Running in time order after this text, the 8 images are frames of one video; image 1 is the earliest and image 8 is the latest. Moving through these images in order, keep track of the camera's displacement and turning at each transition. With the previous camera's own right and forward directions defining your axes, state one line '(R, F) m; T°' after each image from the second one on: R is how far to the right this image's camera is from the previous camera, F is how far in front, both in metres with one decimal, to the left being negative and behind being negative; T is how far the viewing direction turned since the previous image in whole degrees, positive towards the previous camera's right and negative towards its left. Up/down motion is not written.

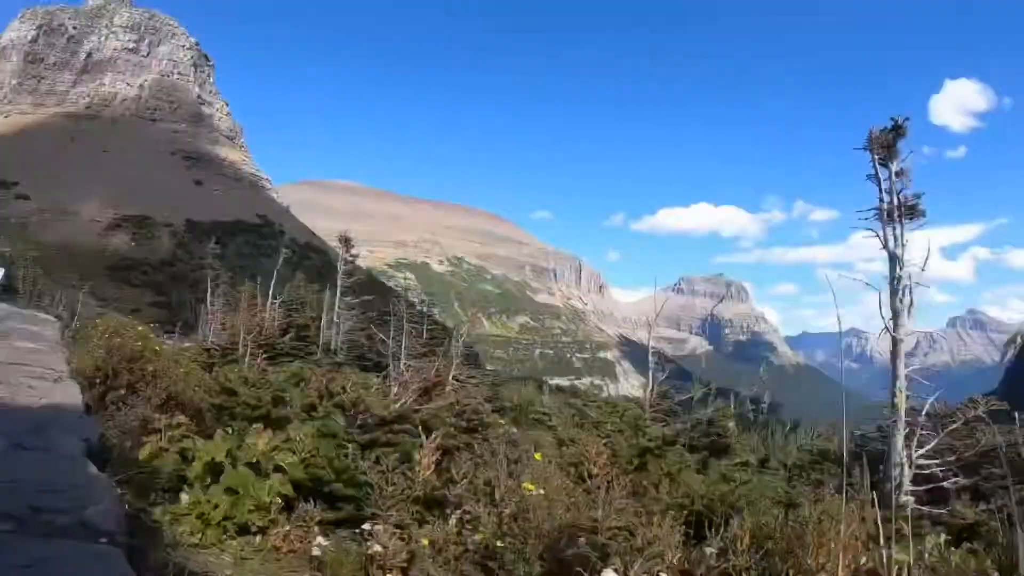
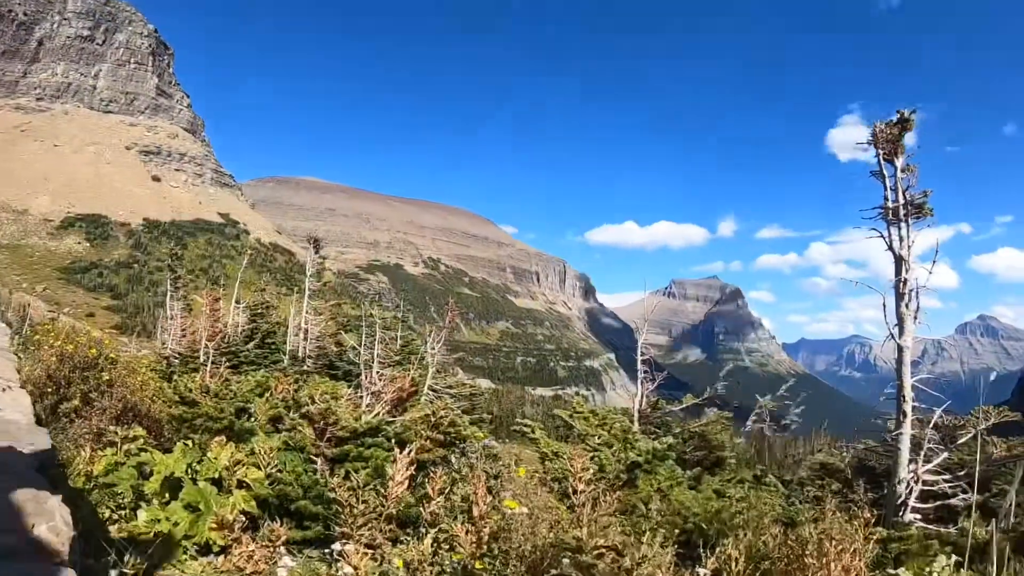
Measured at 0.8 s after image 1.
(0.0, +0.9) m; +2°
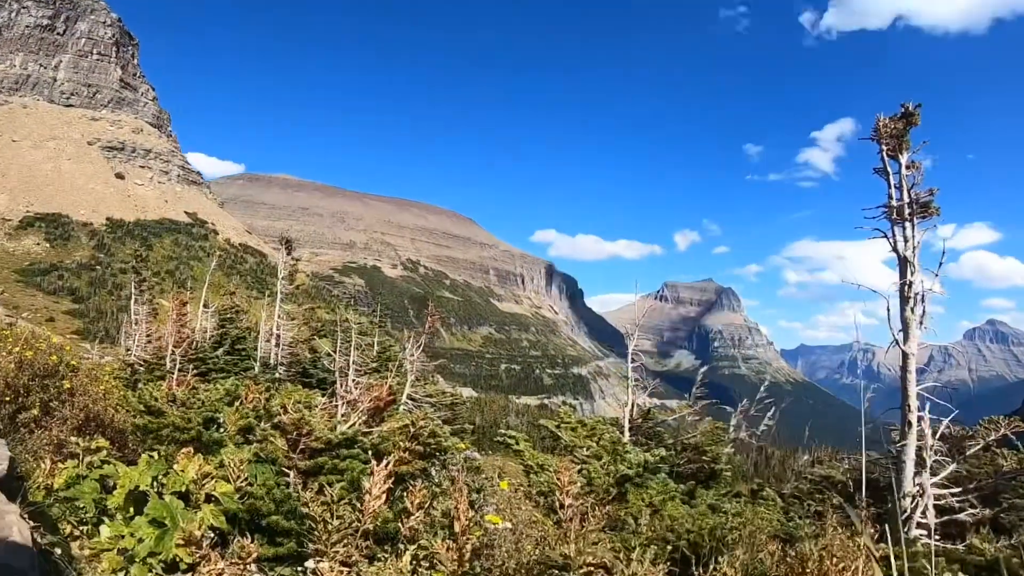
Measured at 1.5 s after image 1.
(0.0, +0.7) m; +2°
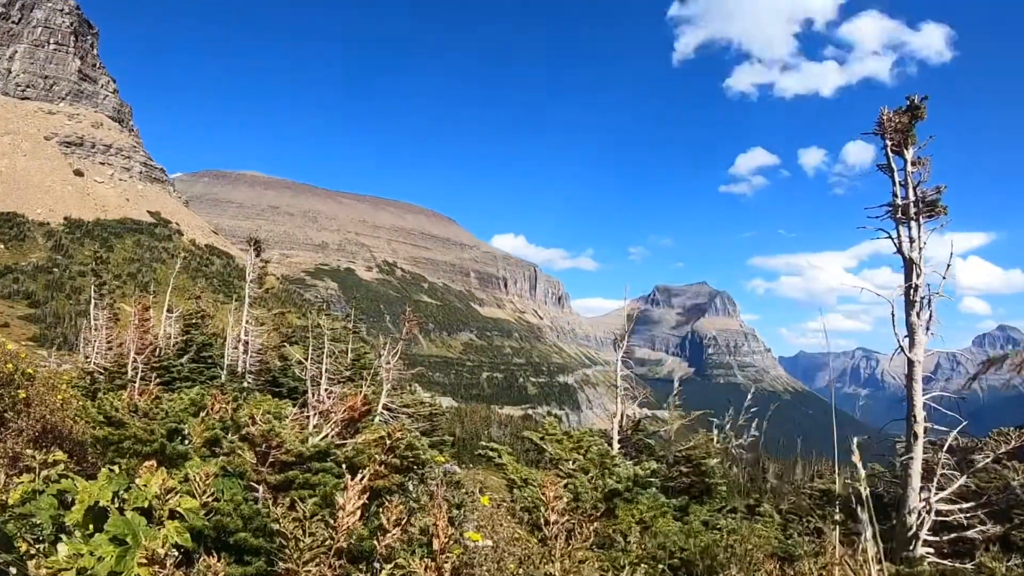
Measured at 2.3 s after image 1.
(0.0, +0.7) m; +2°
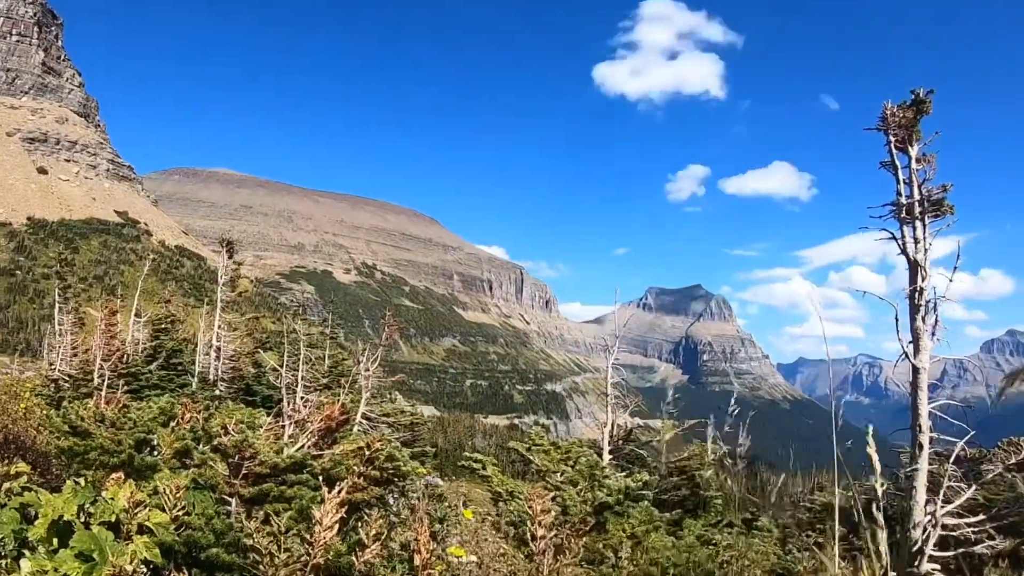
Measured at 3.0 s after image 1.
(0.0, +0.5) m; +1°
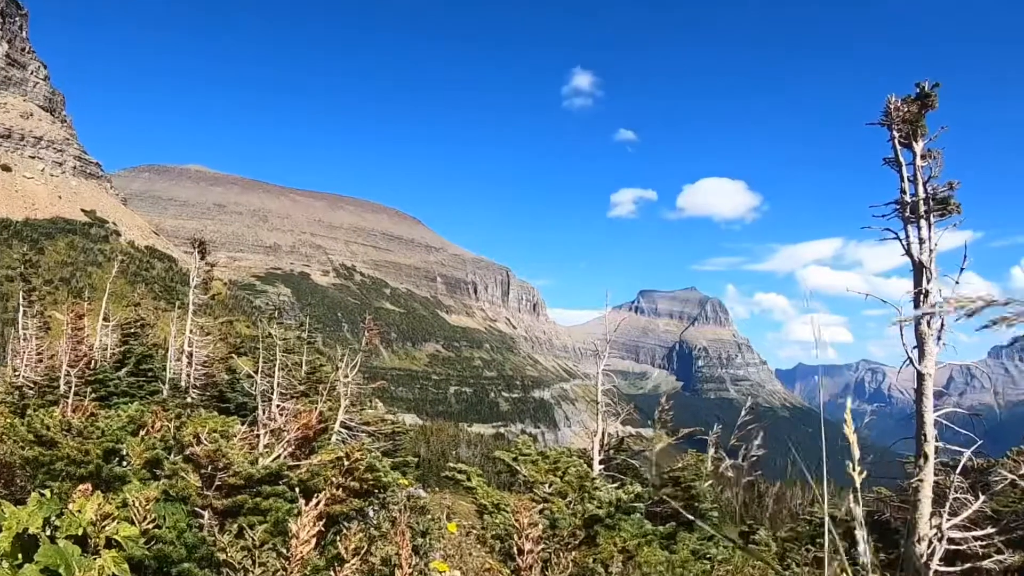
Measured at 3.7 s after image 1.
(0.0, +0.5) m; +1°
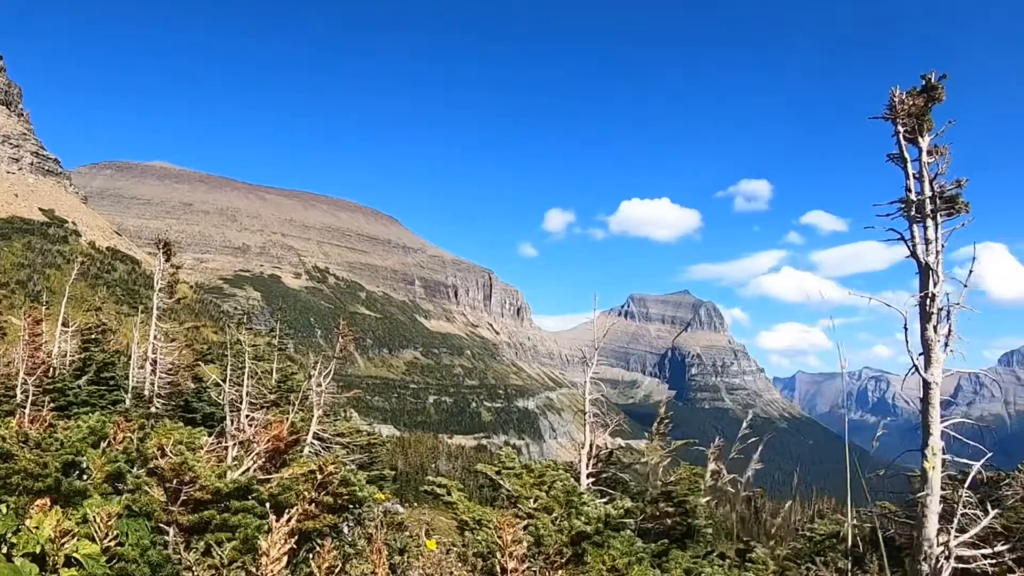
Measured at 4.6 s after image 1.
(0.0, +0.6) m; +1°
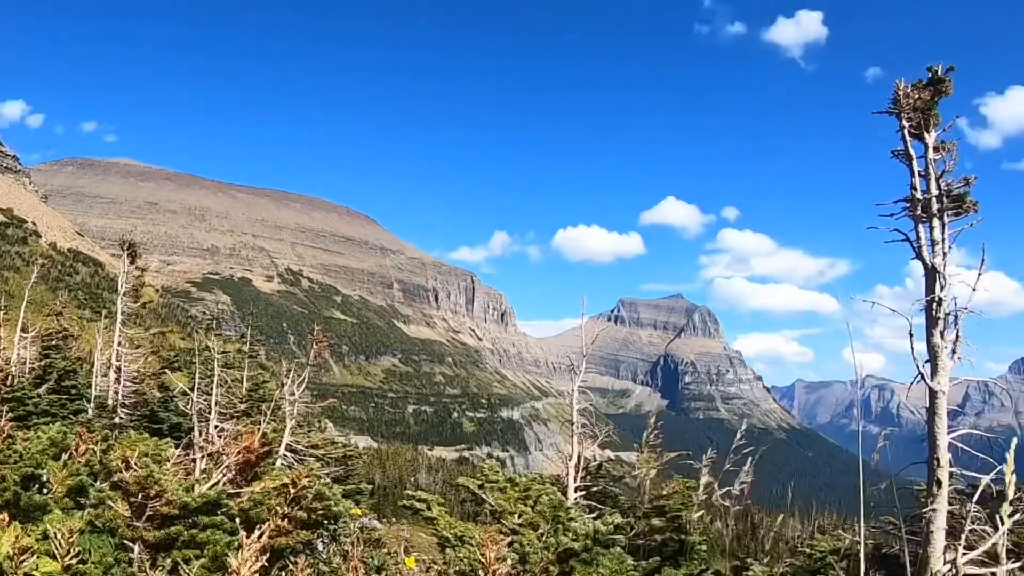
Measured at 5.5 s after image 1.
(0.0, +0.5) m; +1°
